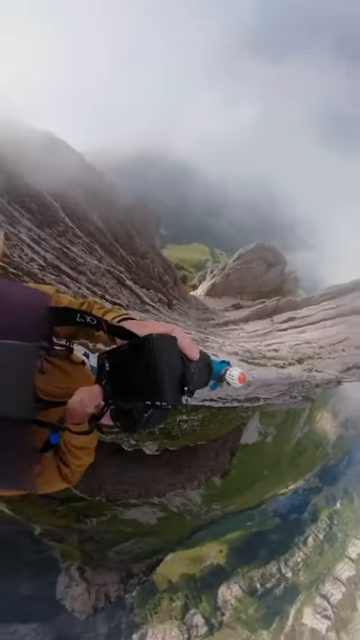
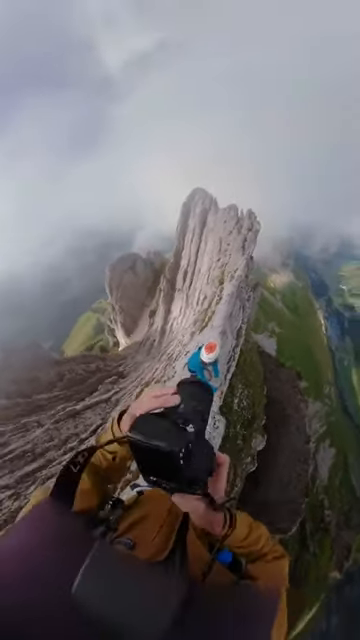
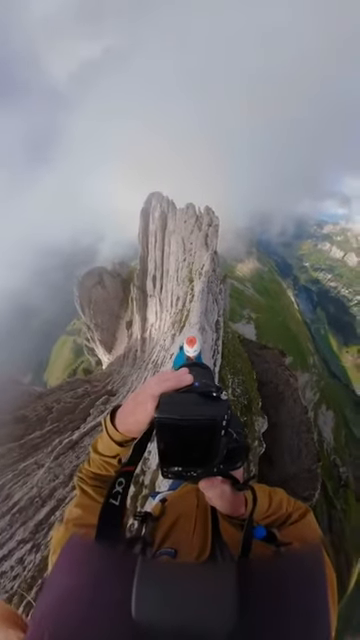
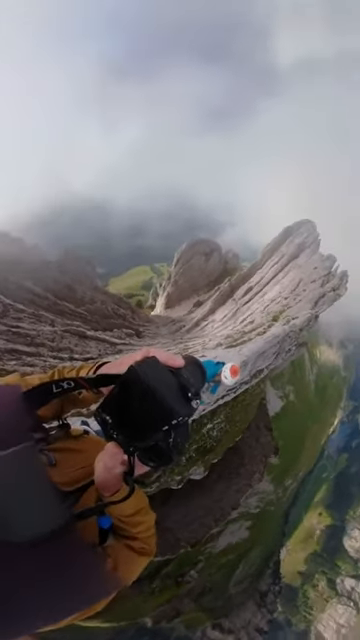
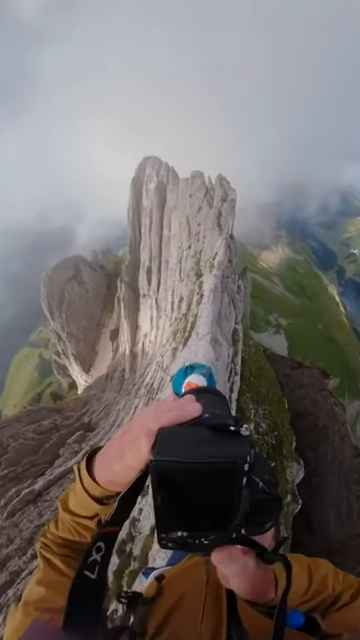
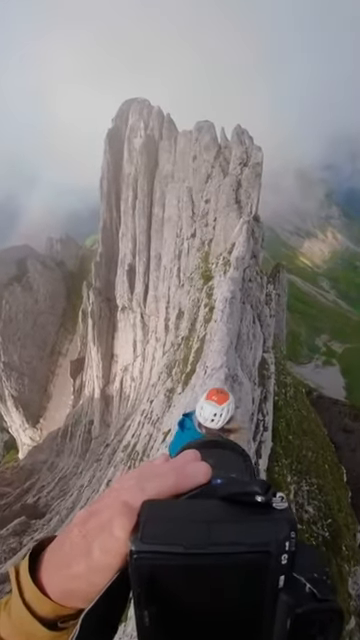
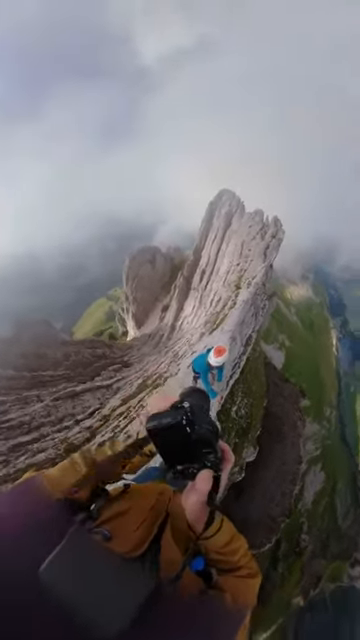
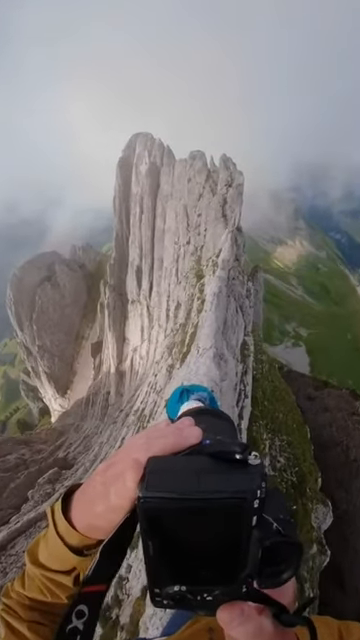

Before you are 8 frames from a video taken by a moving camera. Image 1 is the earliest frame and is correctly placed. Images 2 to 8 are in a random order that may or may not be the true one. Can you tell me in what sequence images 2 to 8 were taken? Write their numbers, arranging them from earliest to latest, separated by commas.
4, 7, 2, 3, 5, 8, 6
